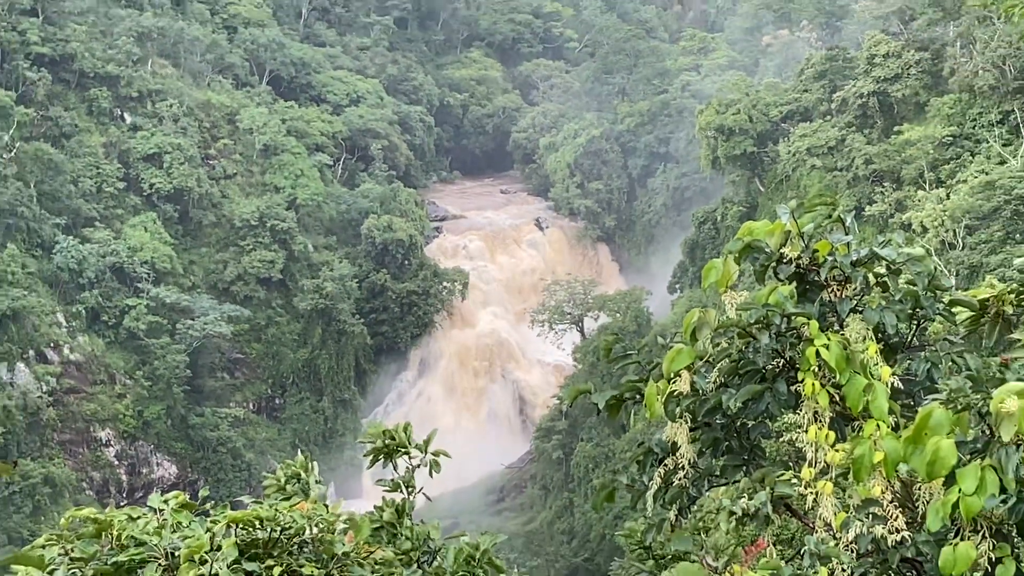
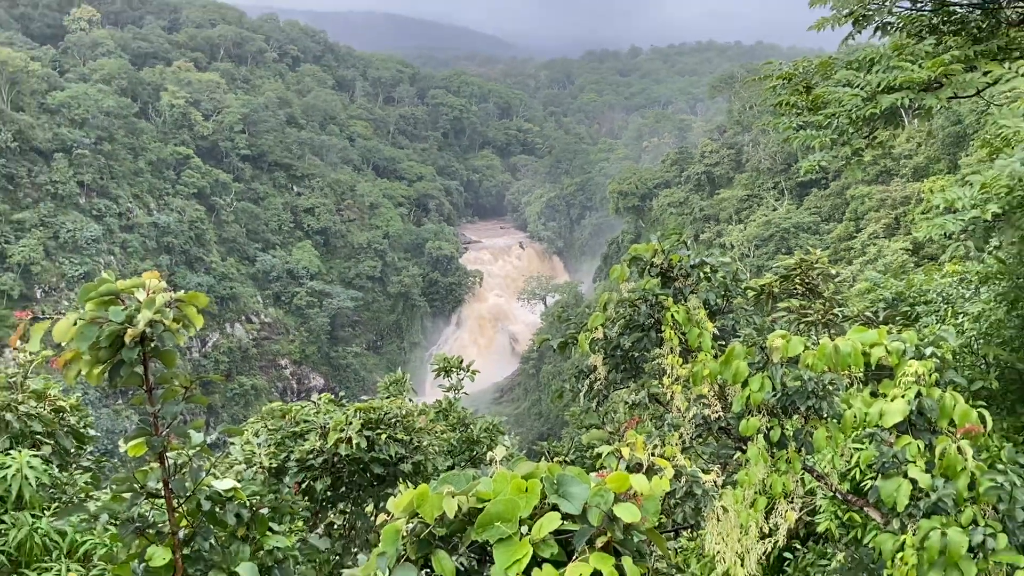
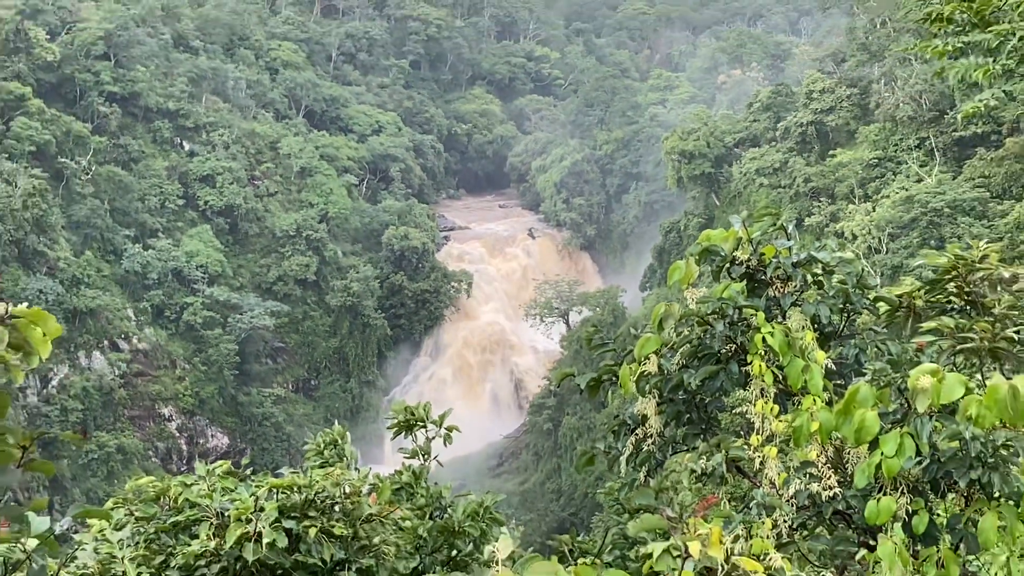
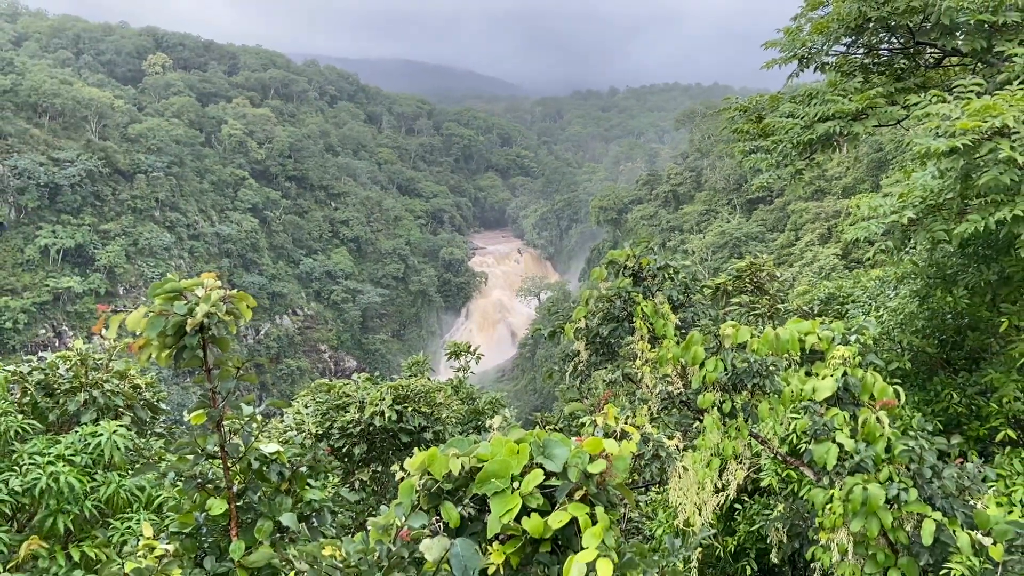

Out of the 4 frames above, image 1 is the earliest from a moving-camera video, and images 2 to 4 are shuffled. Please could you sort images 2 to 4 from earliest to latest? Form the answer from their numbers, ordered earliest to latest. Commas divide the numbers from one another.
3, 2, 4
